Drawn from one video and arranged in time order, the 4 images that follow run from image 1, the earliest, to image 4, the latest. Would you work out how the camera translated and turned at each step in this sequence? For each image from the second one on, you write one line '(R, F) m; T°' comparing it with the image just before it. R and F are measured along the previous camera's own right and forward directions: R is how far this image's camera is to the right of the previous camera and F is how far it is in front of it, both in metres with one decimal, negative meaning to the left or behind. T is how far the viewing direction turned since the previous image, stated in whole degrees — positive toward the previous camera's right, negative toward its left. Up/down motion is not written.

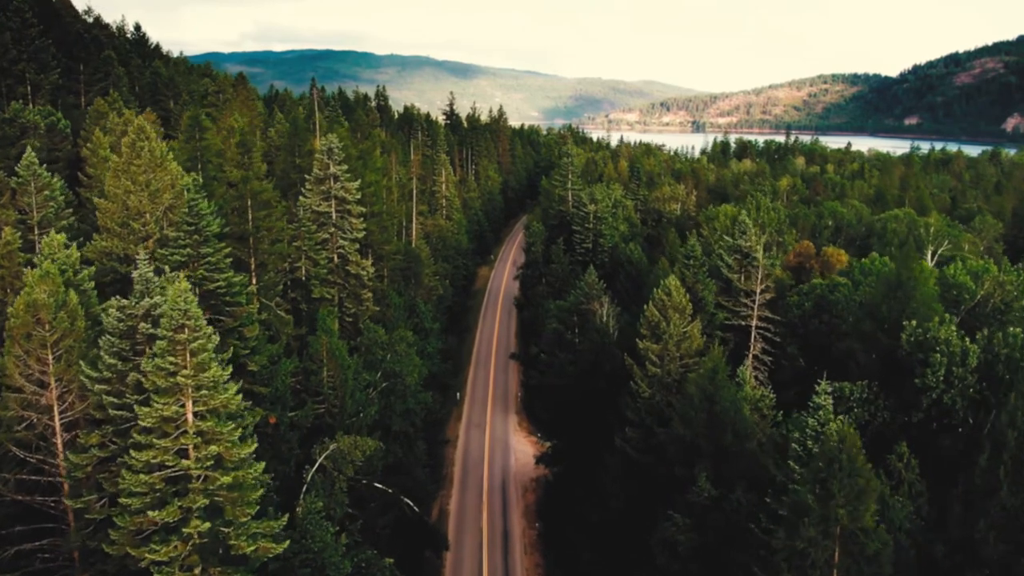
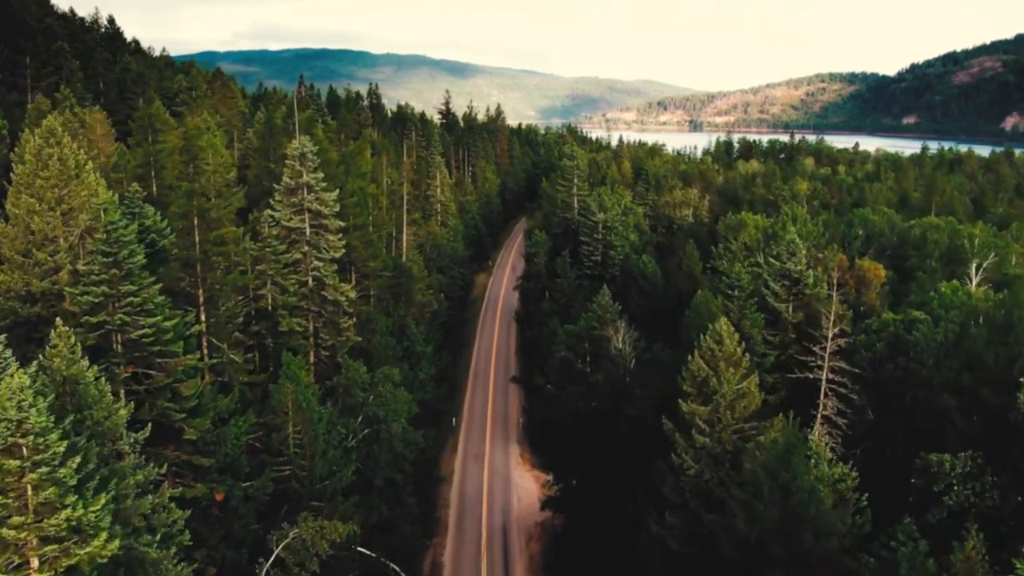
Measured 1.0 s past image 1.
(-0.4, +6.9) m; 0°
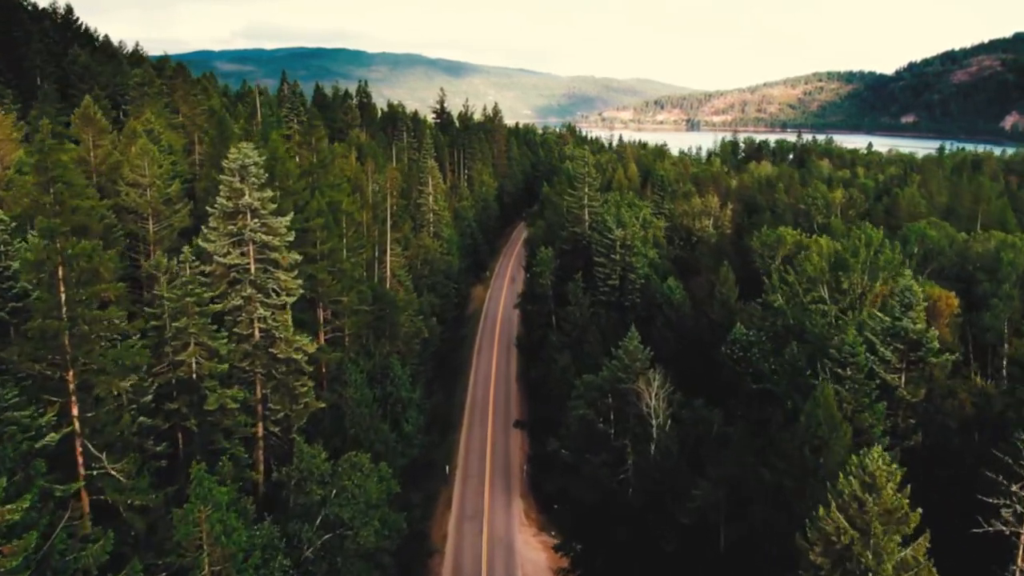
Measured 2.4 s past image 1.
(-0.5, +9.8) m; 0°
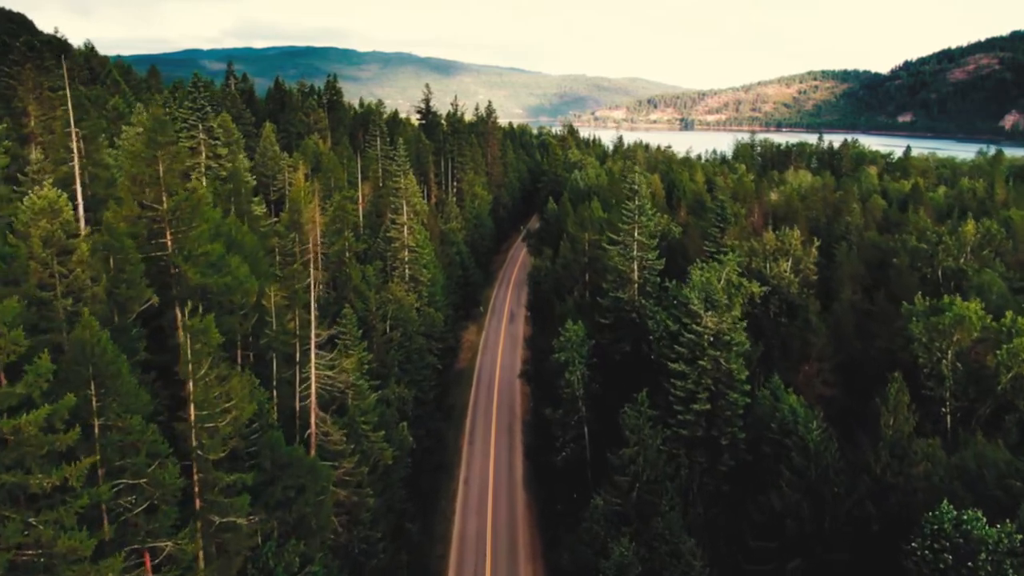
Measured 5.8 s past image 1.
(-1.0, +23.5) m; +1°
